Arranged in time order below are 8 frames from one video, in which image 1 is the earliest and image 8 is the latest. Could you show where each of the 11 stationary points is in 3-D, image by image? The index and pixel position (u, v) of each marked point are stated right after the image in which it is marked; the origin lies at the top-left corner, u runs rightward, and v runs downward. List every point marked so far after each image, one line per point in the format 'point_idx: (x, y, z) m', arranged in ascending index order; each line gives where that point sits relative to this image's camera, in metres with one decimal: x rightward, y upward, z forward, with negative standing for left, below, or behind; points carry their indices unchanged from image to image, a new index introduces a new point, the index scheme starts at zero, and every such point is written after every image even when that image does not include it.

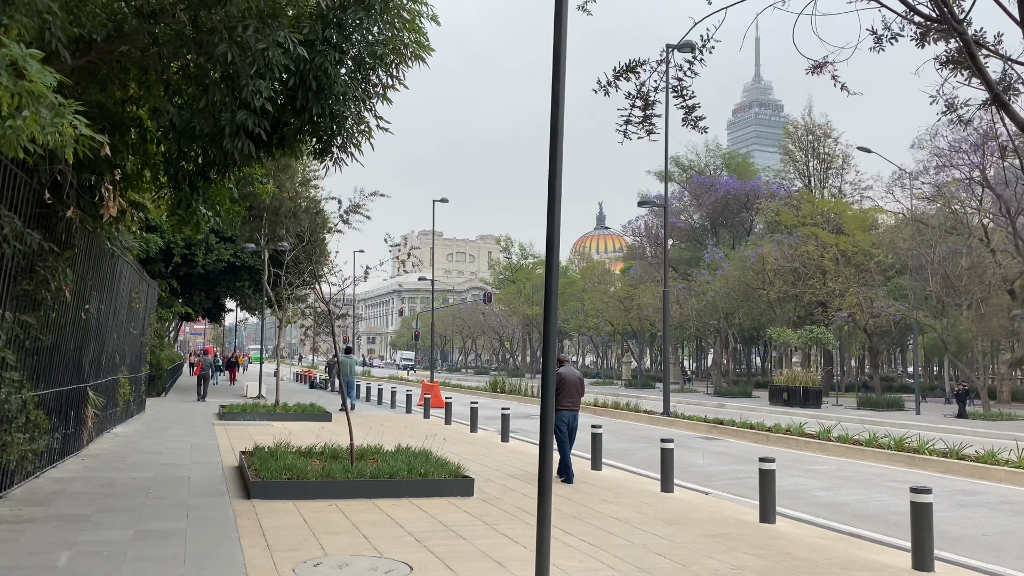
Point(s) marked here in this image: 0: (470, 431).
0: (-0.9, -3.2, +18.5) m
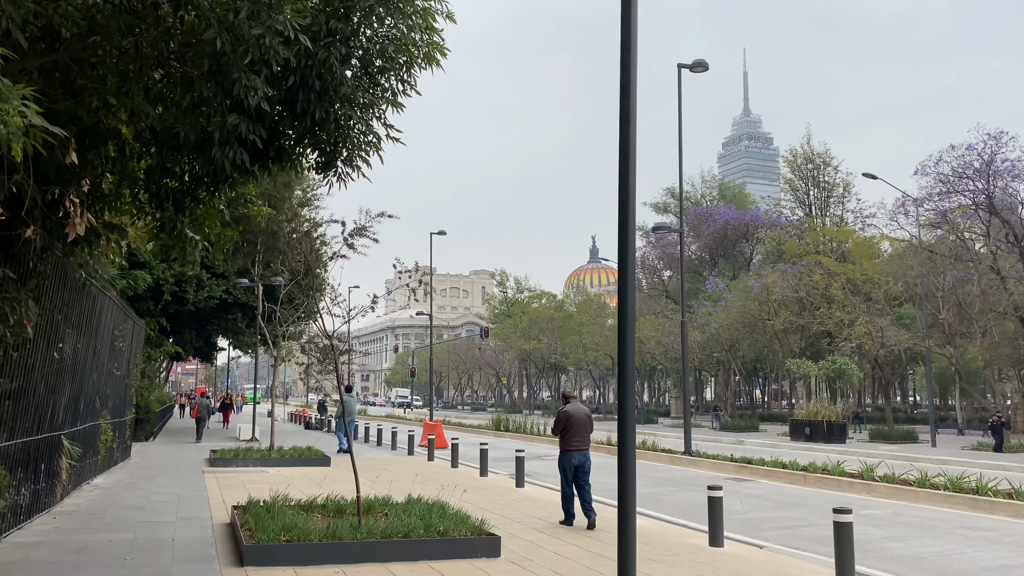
0: (-0.6, -3.9, +17.1) m
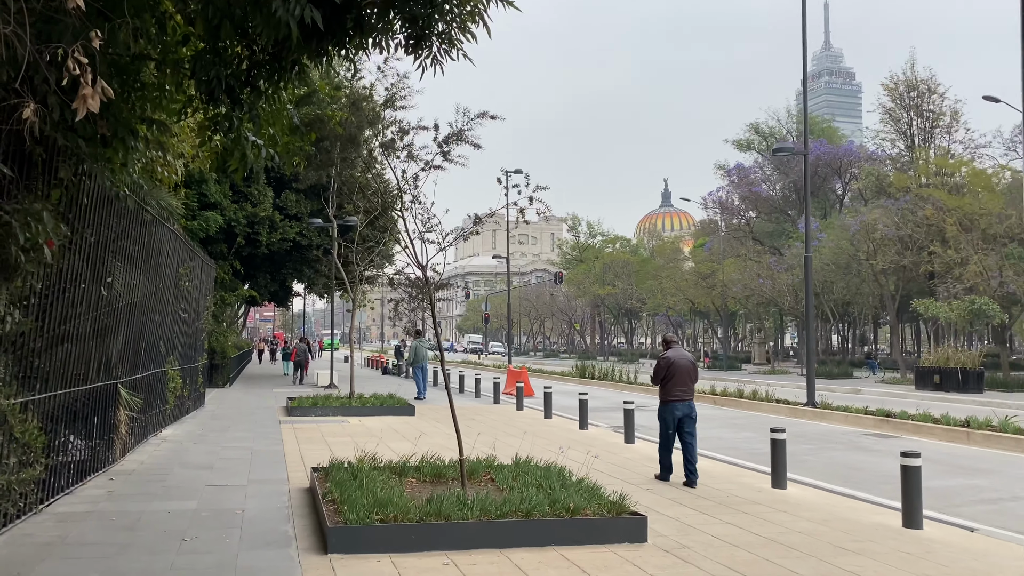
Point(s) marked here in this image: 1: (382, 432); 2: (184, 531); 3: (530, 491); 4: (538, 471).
0: (+1.3, -2.6, +15.3) m
1: (-2.3, -2.6, +14.4) m
2: (-2.7, -2.0, +6.9) m
3: (+0.2, -1.9, +7.5) m
4: (+0.3, -1.9, +8.5) m
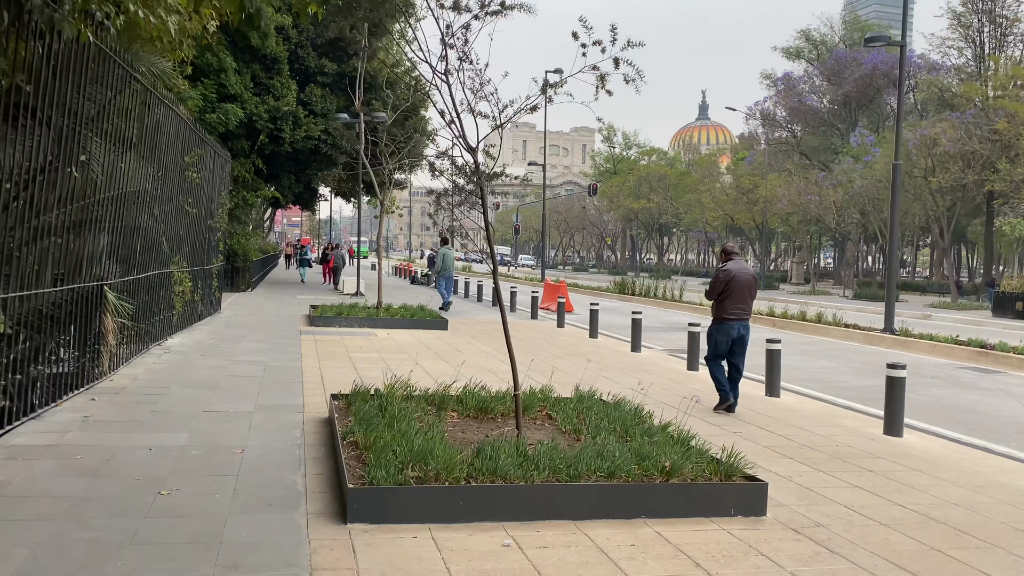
0: (+2.1, -1.1, +13.6) m
1: (-1.6, -1.0, +12.9) m
2: (-2.3, -1.2, +5.3) m
3: (+0.7, -1.1, +5.9) m
4: (+0.8, -1.0, +6.9) m
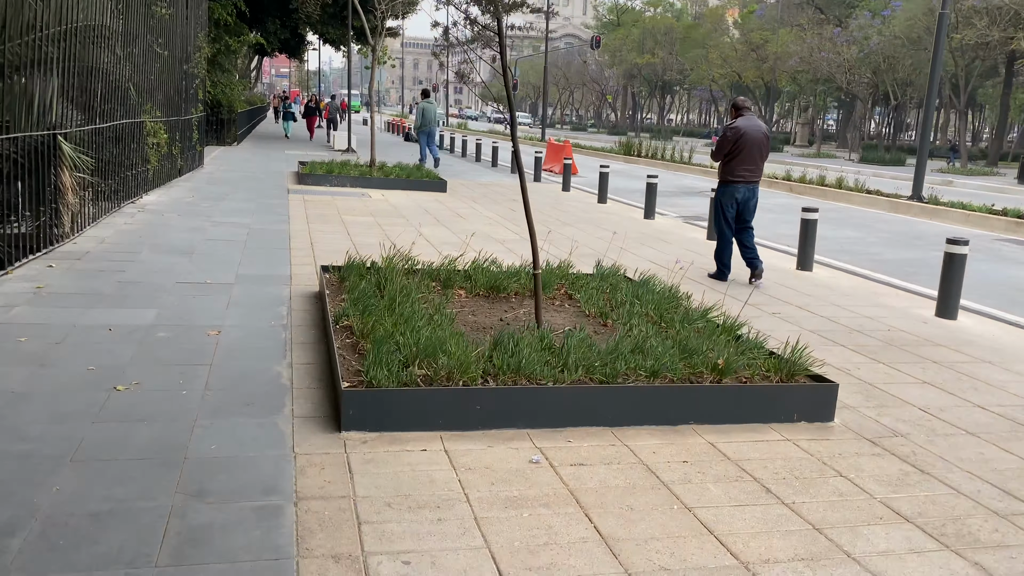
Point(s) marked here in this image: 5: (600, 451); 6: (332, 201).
0: (+2.1, +1.1, +12.7) m
1: (-1.5, +1.1, +11.9) m
2: (-2.1, -0.4, +4.5) m
3: (+0.8, -0.3, +5.0) m
4: (+0.9, 0.0, +6.0) m
5: (+0.4, -0.8, +3.9) m
6: (-2.8, +1.3, +12.7) m
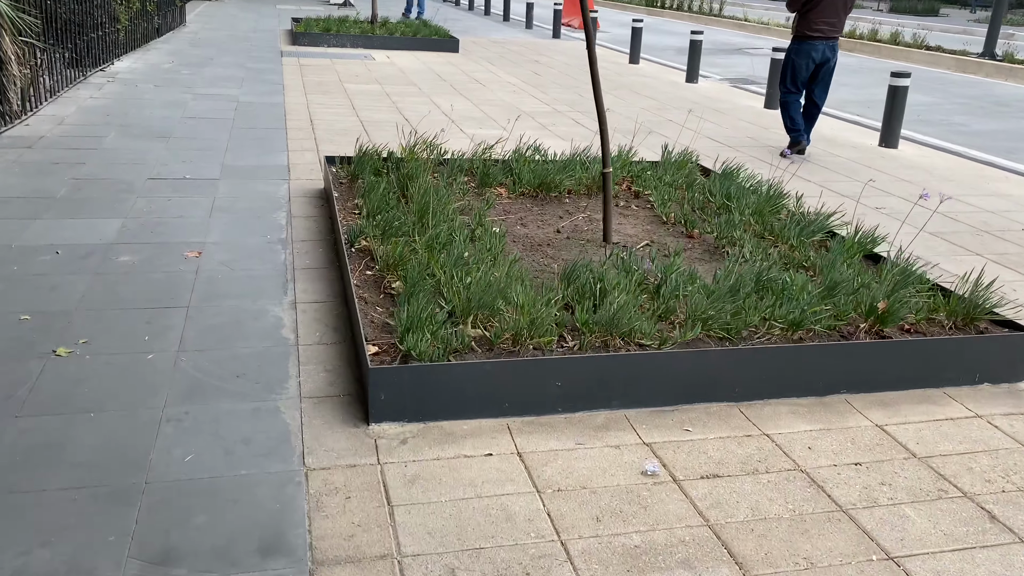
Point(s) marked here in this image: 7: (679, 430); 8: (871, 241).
0: (+2.5, +2.8, +11.2) m
1: (-1.1, +2.6, +10.4) m
2: (-1.8, -0.1, +3.3) m
3: (+1.1, +0.2, +3.8) m
4: (+1.2, +0.6, +4.7) m
5: (+0.7, -0.5, +2.8) m
6: (-2.4, +3.0, +11.1) m
7: (+0.6, -0.5, +2.8) m
8: (+1.8, +0.2, +4.0) m
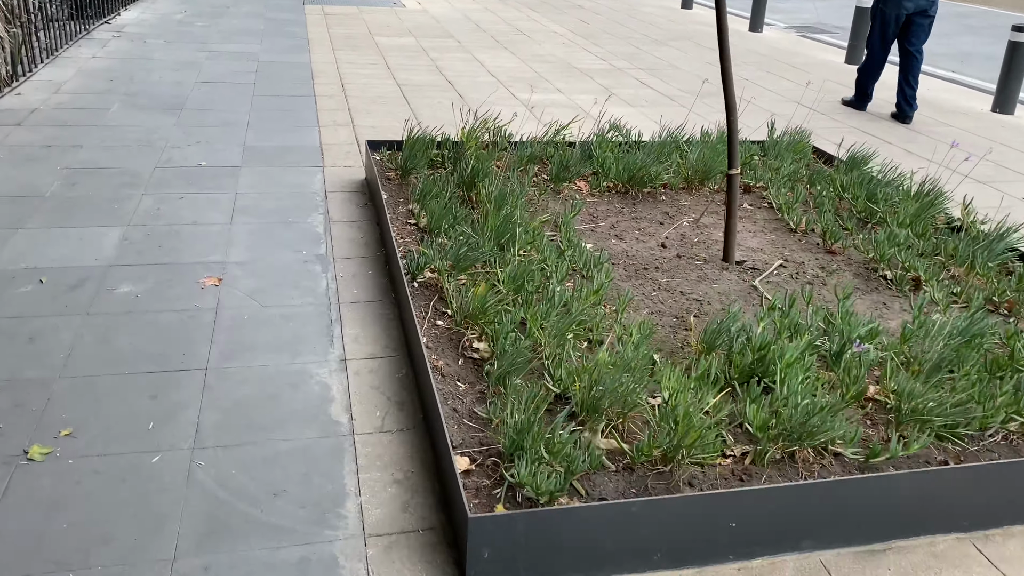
0: (+3.0, +3.1, +10.0) m
1: (-0.6, +2.9, +9.4) m
2: (-1.4, -0.3, +2.5) m
3: (+1.5, 0.0, +2.9) m
4: (+1.7, +0.5, +3.8) m
5: (+1.1, -0.8, +1.9) m
6: (-1.9, +3.3, +10.1) m
7: (+0.9, -0.7, +2.0) m
8: (+2.2, +0.1, +3.1) m
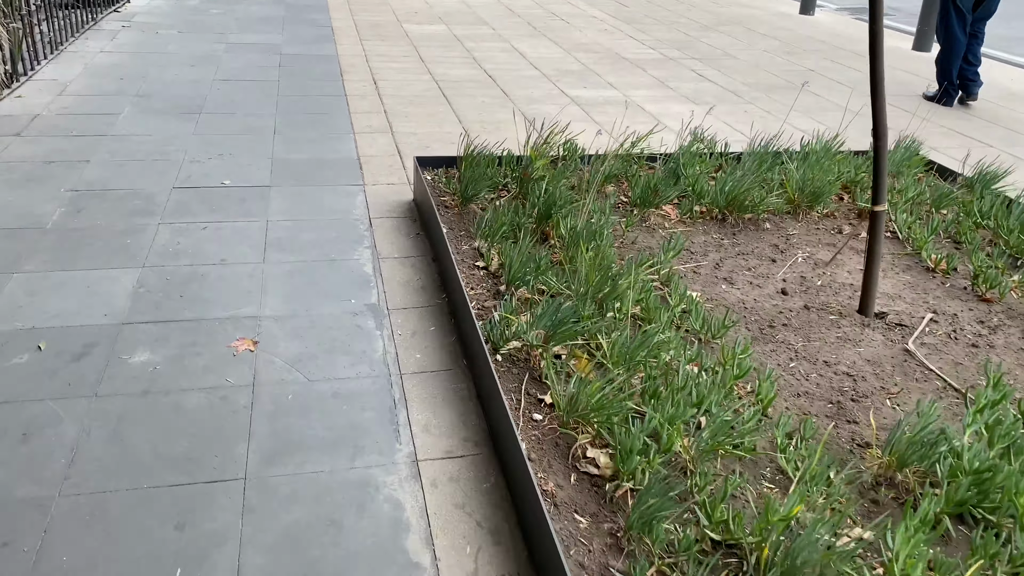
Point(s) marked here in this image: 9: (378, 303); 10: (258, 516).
0: (+3.4, +3.1, +9.3) m
1: (-0.2, +2.8, +8.7) m
2: (-1.1, -0.5, +2.0) m
3: (+1.8, -0.2, +2.3) m
4: (+2.0, +0.3, +3.2) m
5: (+1.4, -1.0, +1.3) m
6: (-1.5, +3.3, +9.4) m
7: (+1.2, -0.9, +1.4) m
8: (+2.5, -0.1, +2.5) m
9: (-0.5, 0.0, +3.0) m
10: (-0.6, -0.5, +2.0) m
